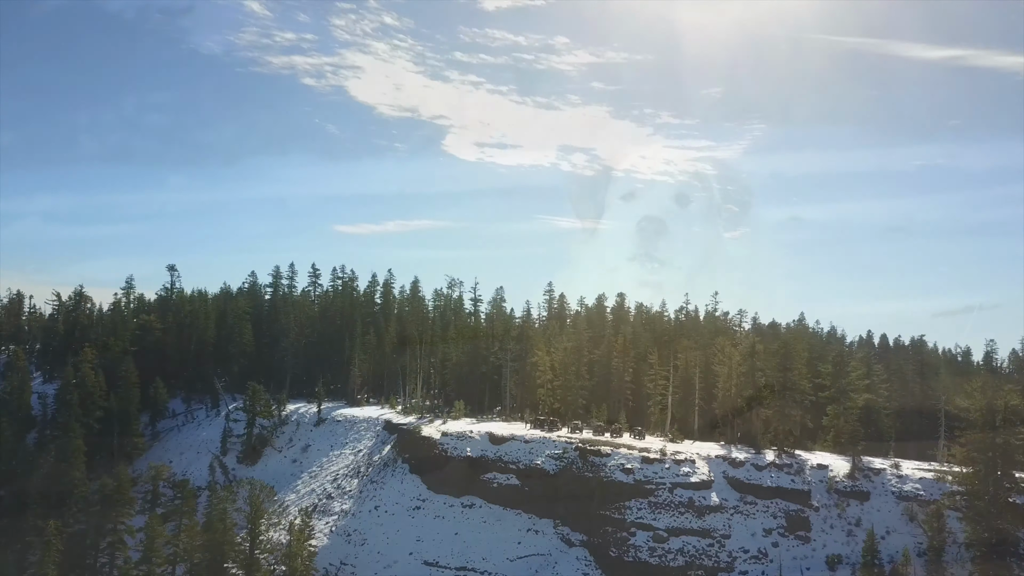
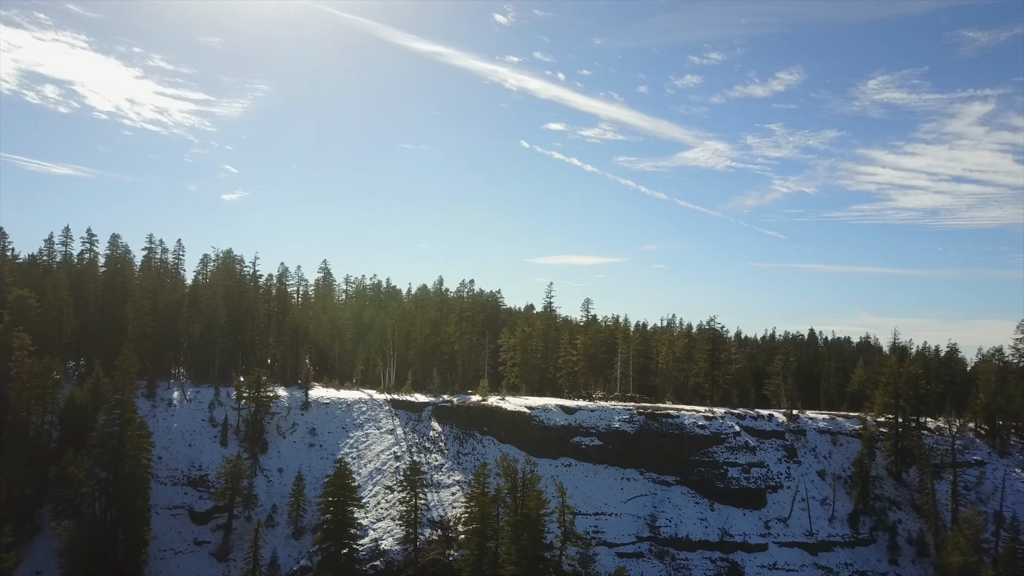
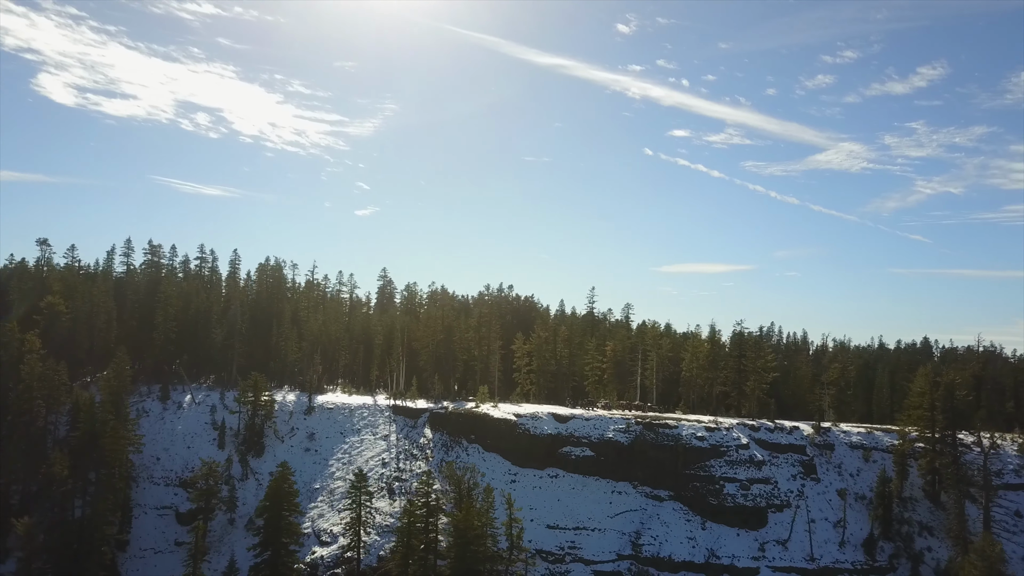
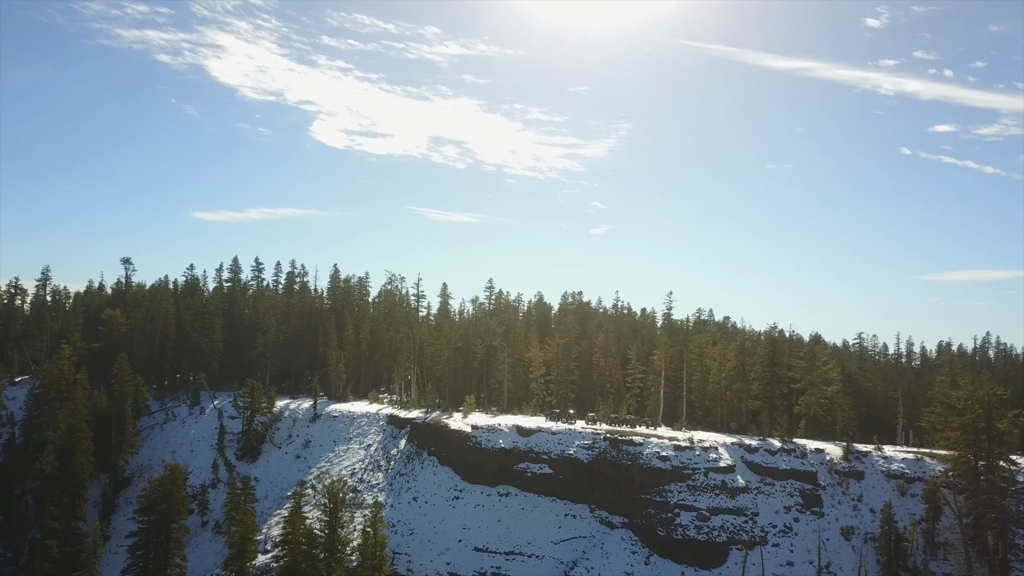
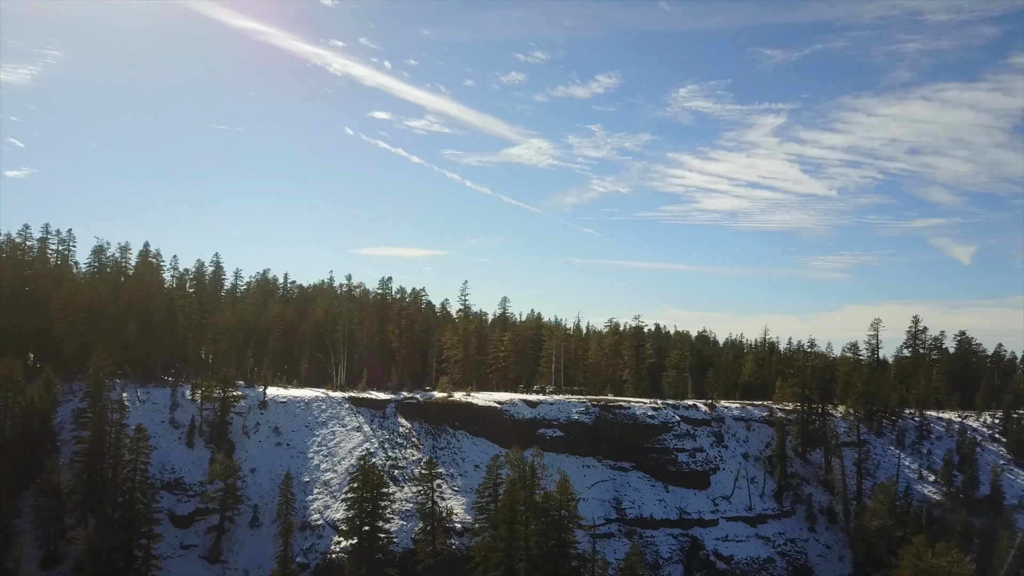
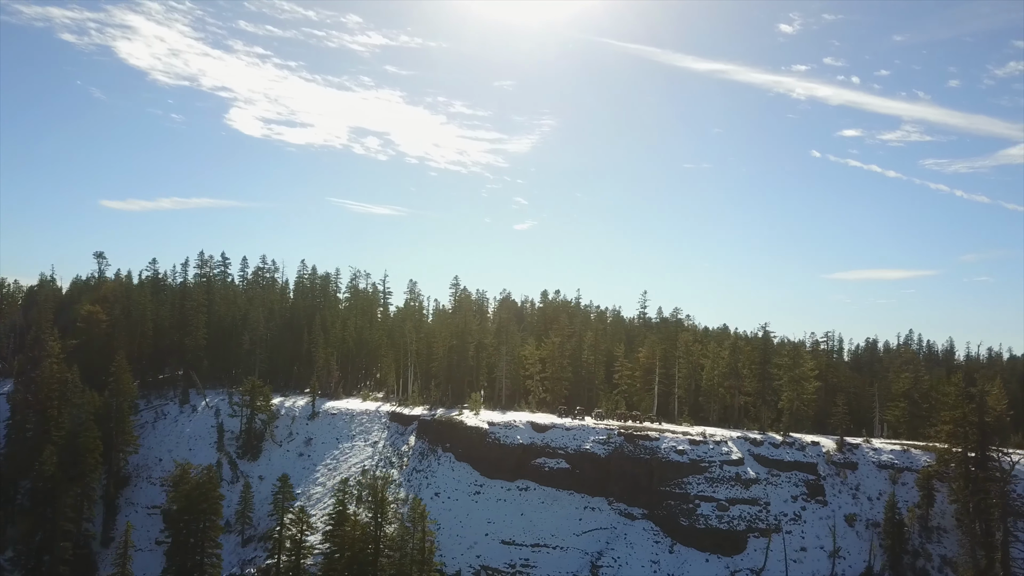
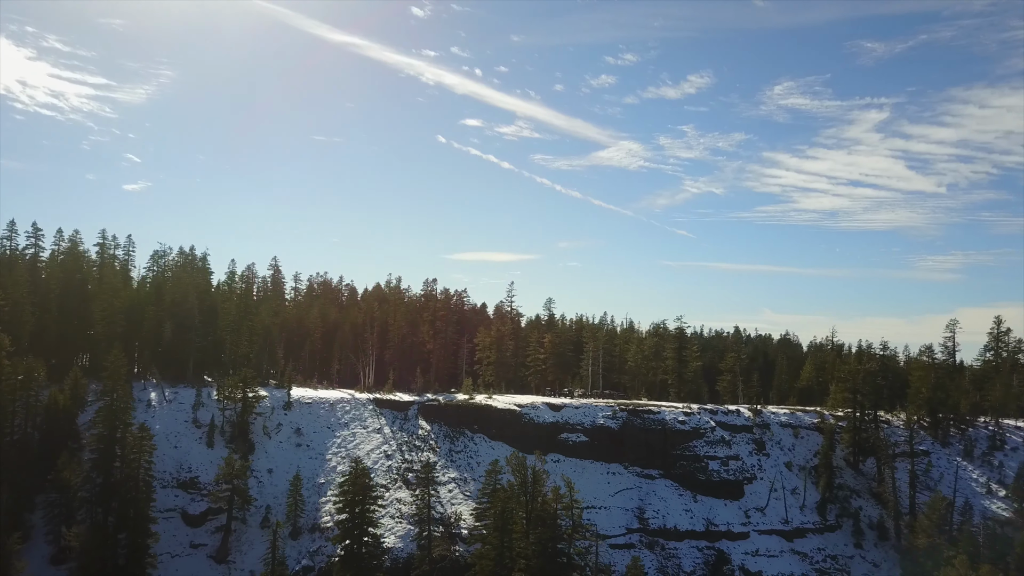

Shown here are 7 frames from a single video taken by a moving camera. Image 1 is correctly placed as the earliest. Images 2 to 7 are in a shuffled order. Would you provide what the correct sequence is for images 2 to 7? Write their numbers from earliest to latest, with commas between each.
4, 6, 3, 2, 7, 5
